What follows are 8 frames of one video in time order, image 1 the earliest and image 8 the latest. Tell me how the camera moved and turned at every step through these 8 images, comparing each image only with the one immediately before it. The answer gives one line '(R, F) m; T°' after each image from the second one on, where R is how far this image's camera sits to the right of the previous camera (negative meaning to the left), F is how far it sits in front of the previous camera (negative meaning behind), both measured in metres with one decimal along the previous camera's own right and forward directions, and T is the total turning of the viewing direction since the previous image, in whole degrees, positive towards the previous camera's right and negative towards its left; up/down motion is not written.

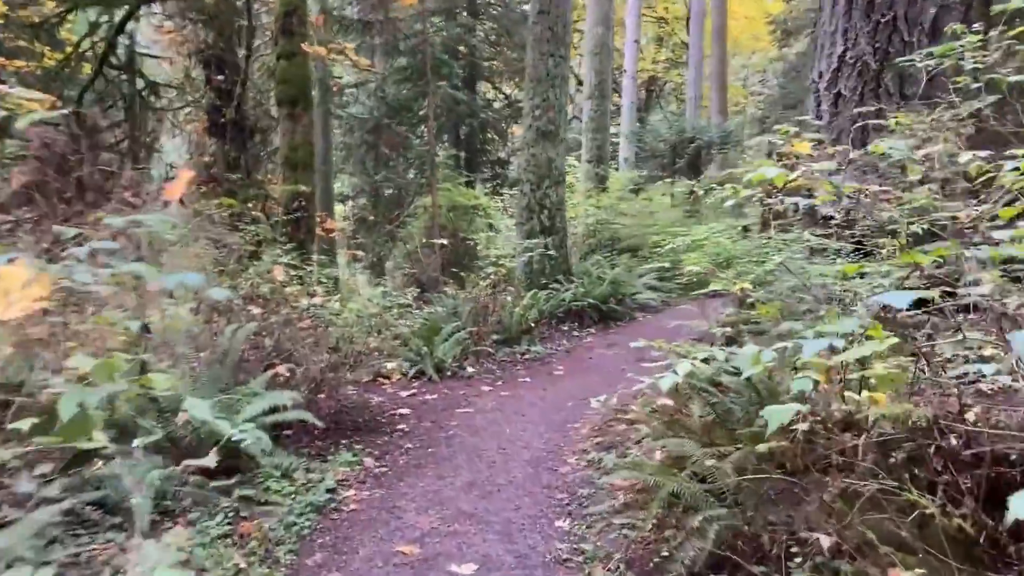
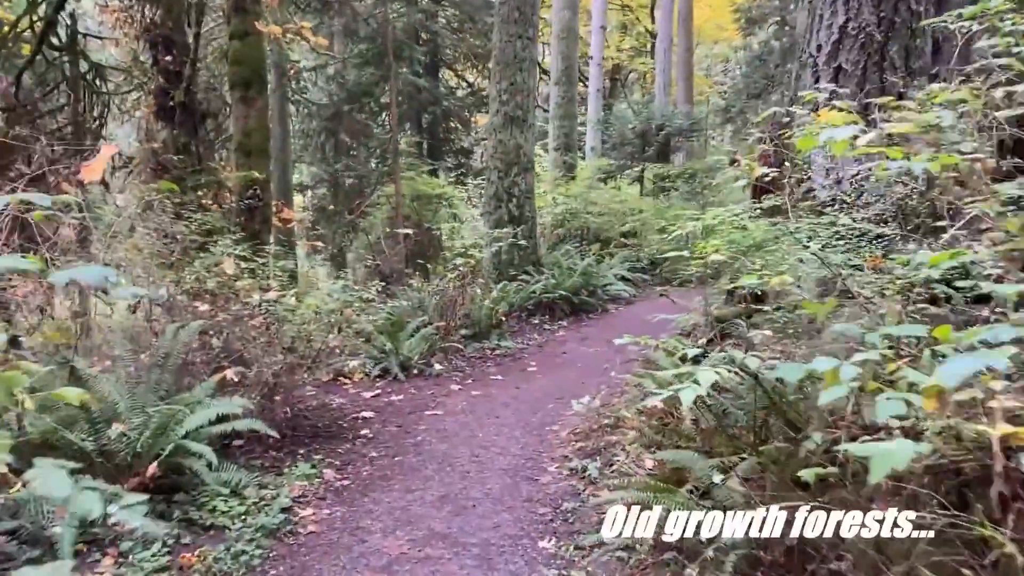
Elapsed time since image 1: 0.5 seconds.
(-0.1, +0.5) m; +2°
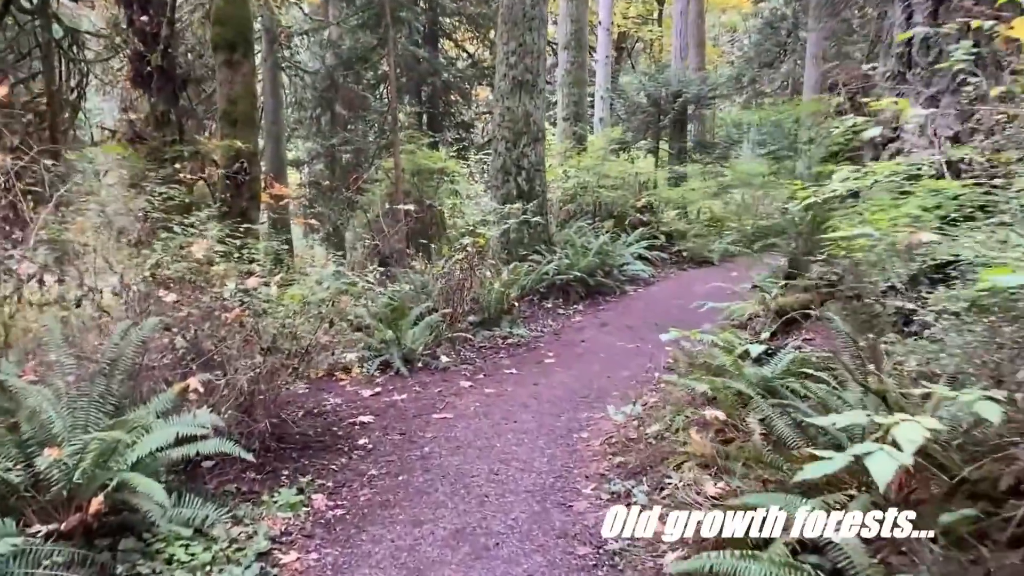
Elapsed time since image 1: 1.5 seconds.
(-0.1, +0.9) m; 0°
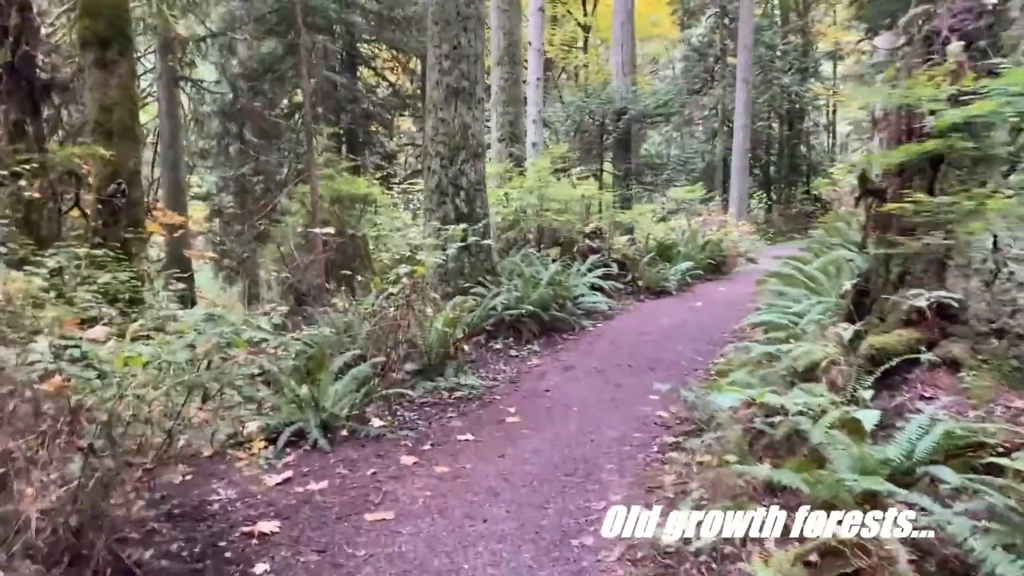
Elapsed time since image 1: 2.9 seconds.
(-0.2, +1.6) m; +5°
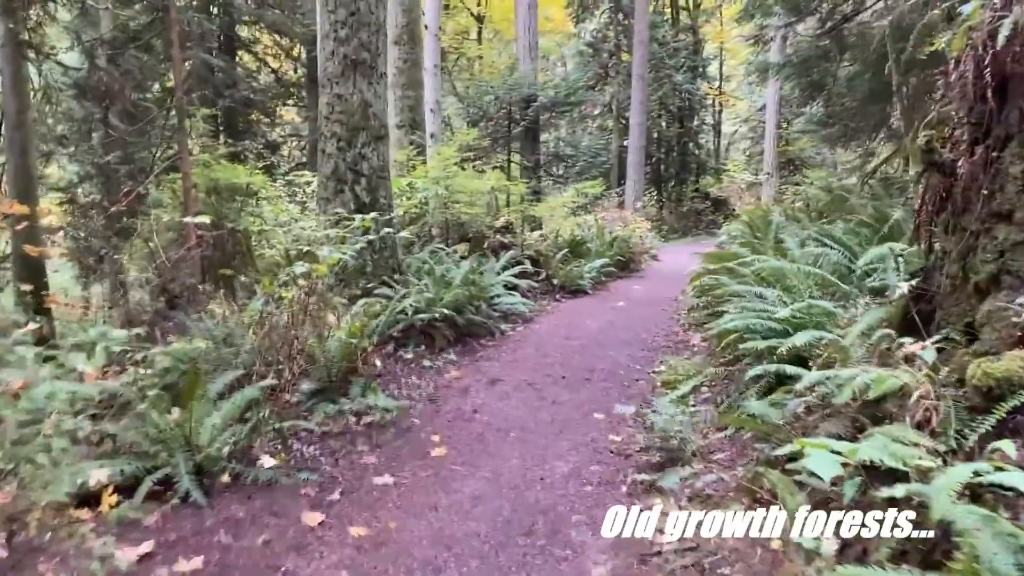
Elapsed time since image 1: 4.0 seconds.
(-0.2, +1.1) m; +8°
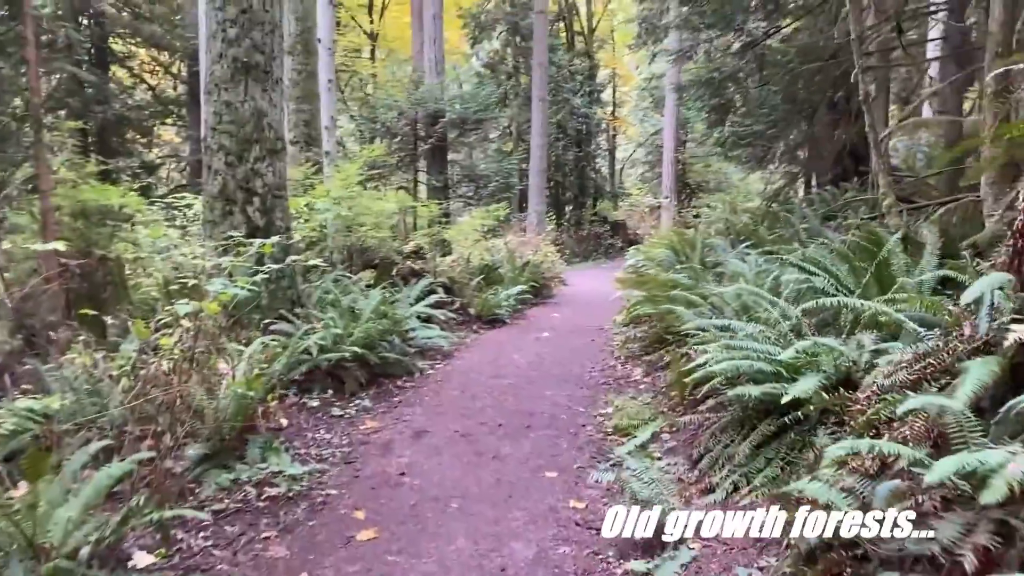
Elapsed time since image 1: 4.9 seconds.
(-0.2, +0.9) m; +7°
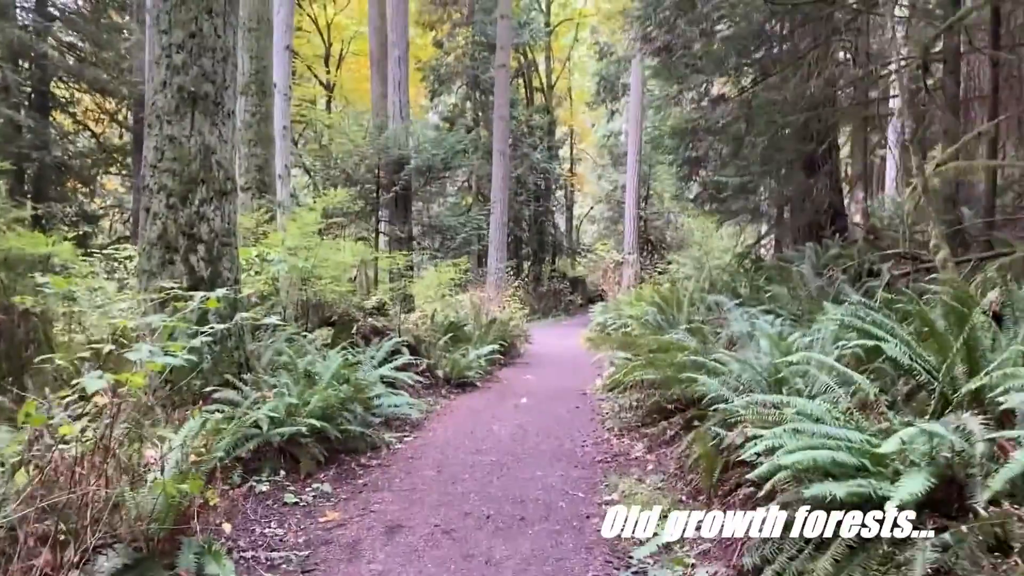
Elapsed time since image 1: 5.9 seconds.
(-0.2, +0.9) m; +3°
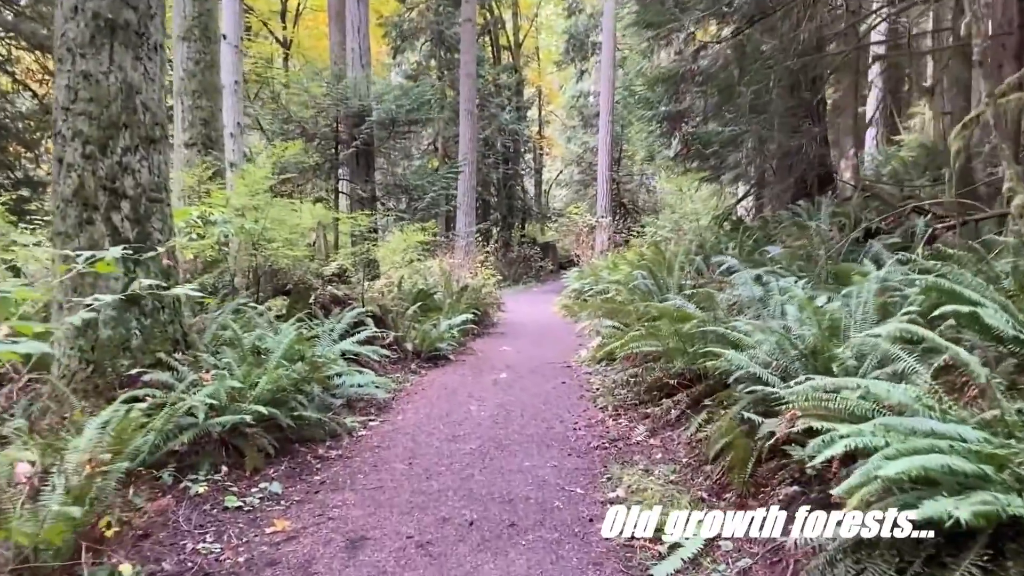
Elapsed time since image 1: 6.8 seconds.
(-0.1, +0.9) m; +2°
